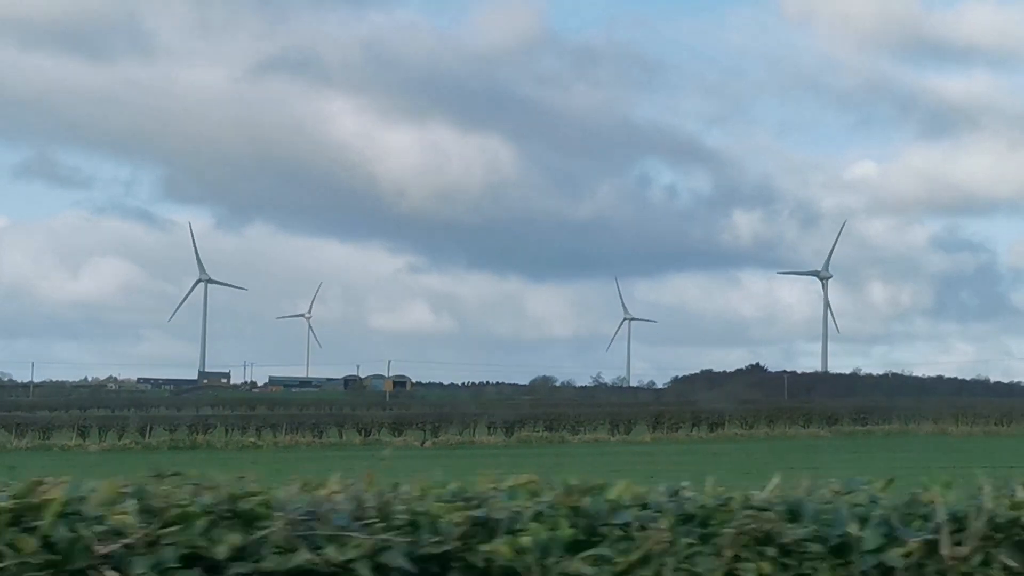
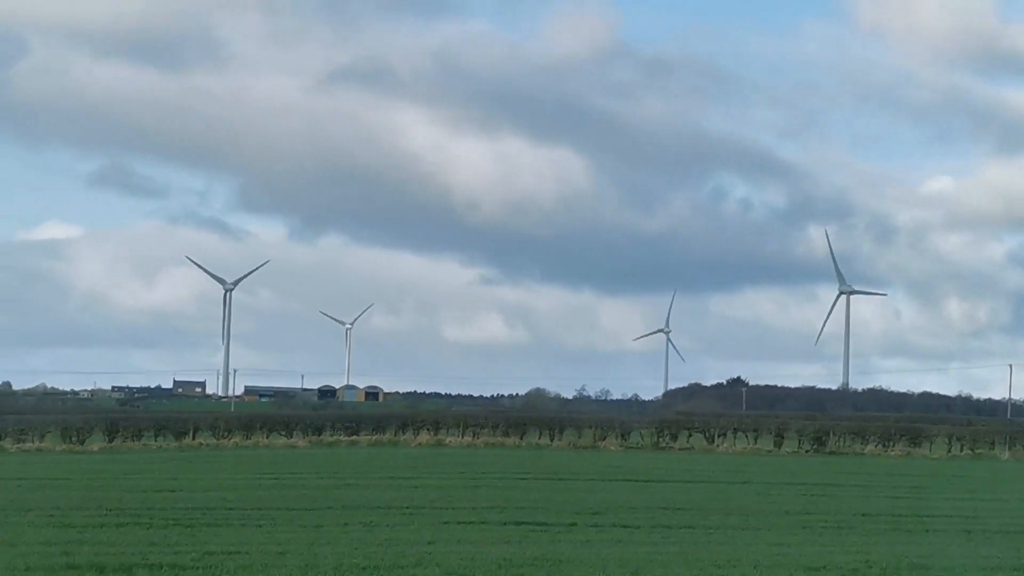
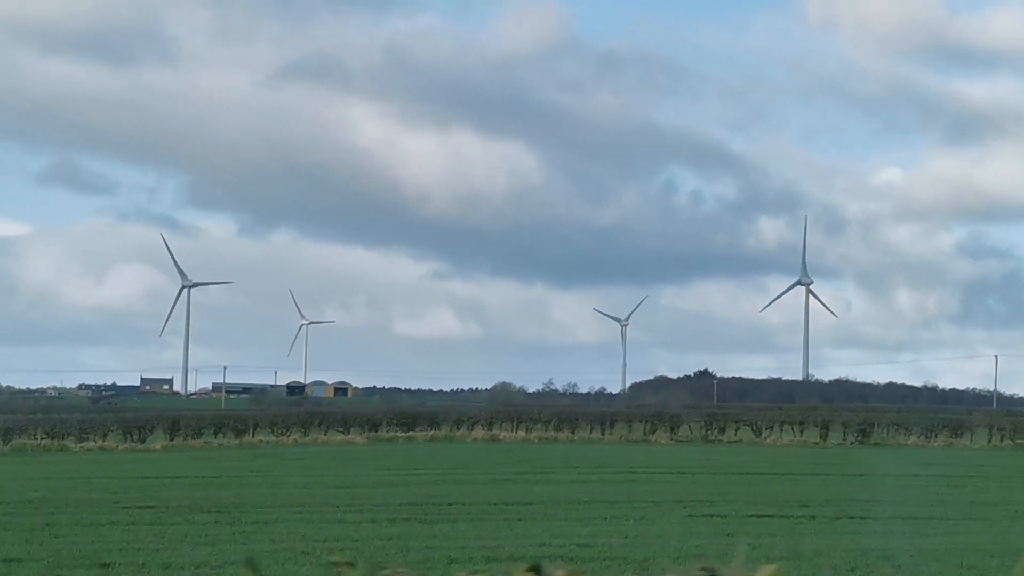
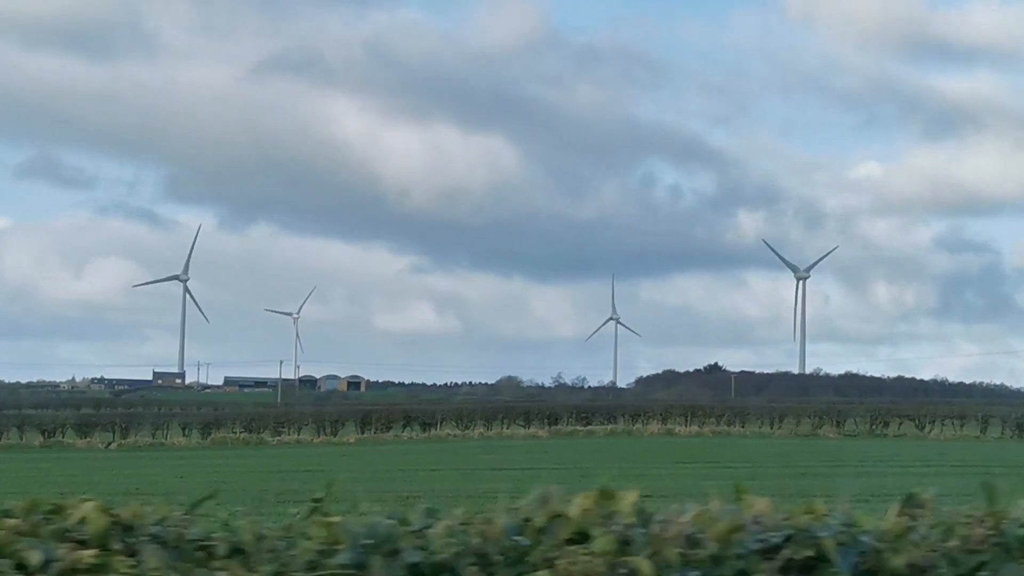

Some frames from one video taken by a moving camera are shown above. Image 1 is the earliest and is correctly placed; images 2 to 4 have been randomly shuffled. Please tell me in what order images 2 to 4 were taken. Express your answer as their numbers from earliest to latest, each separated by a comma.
4, 3, 2
